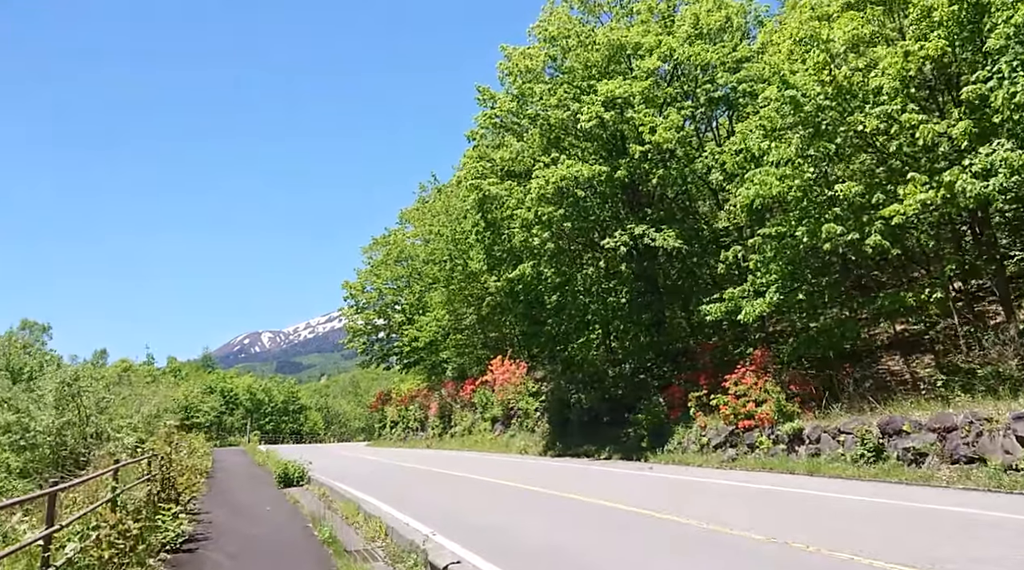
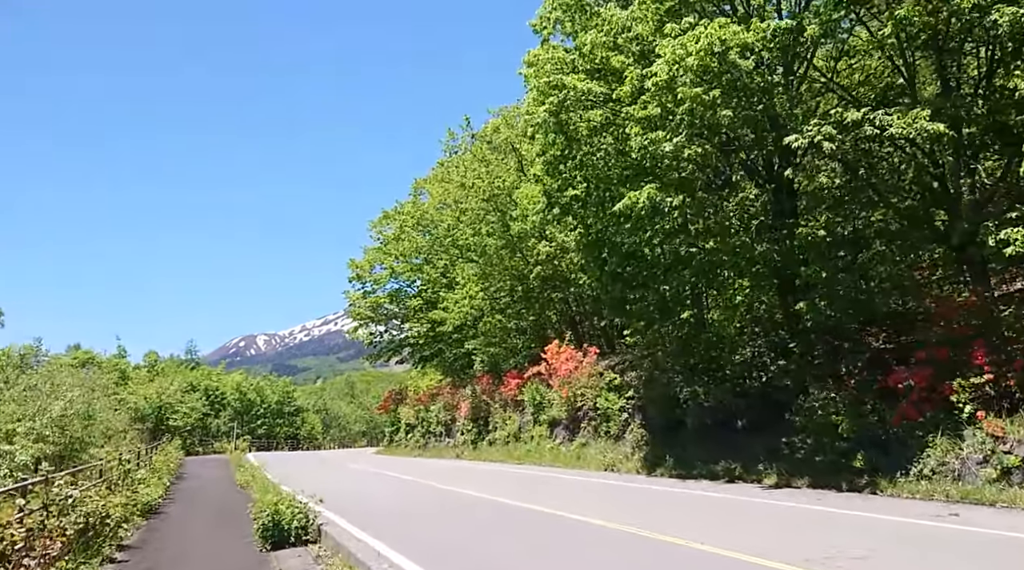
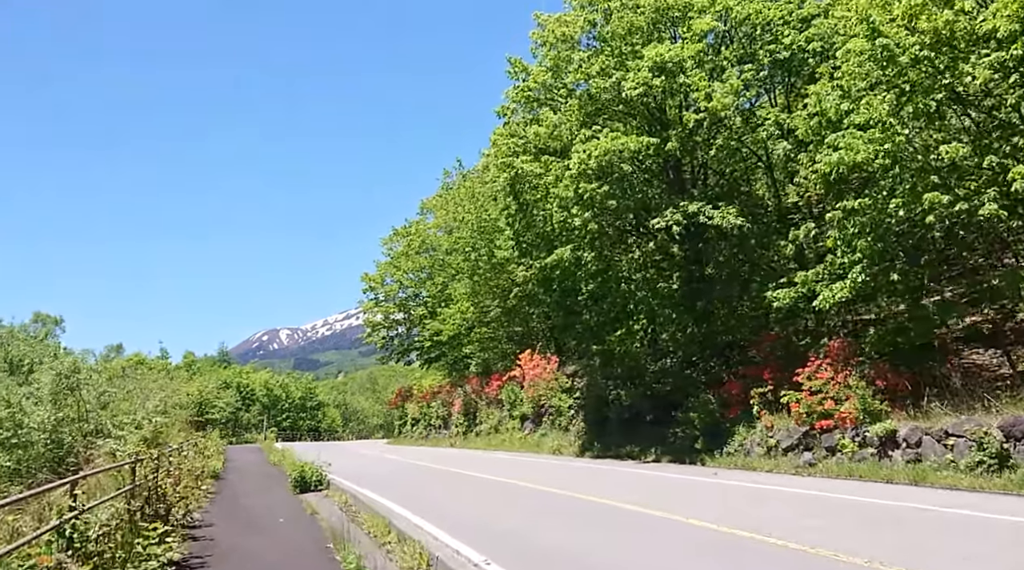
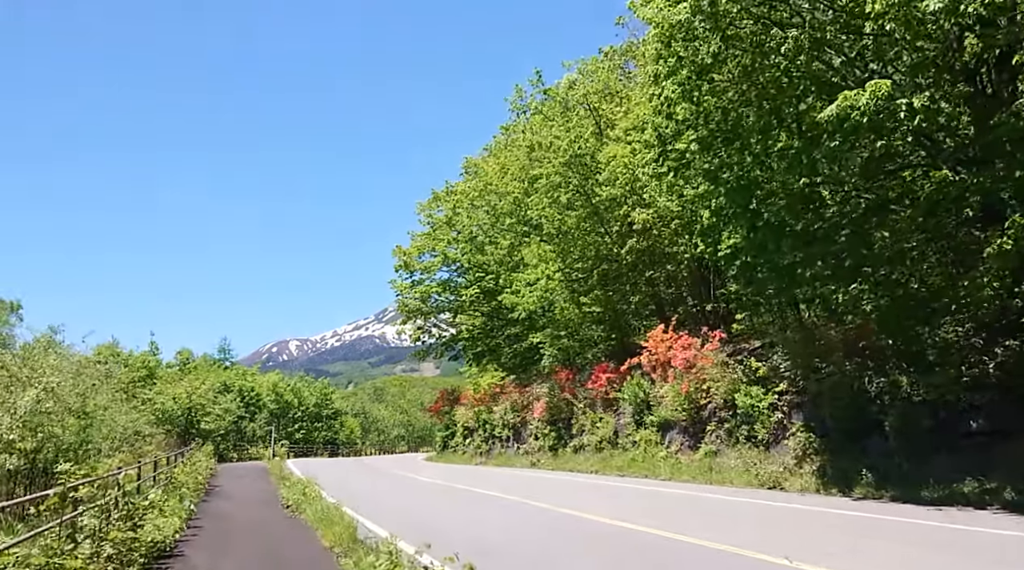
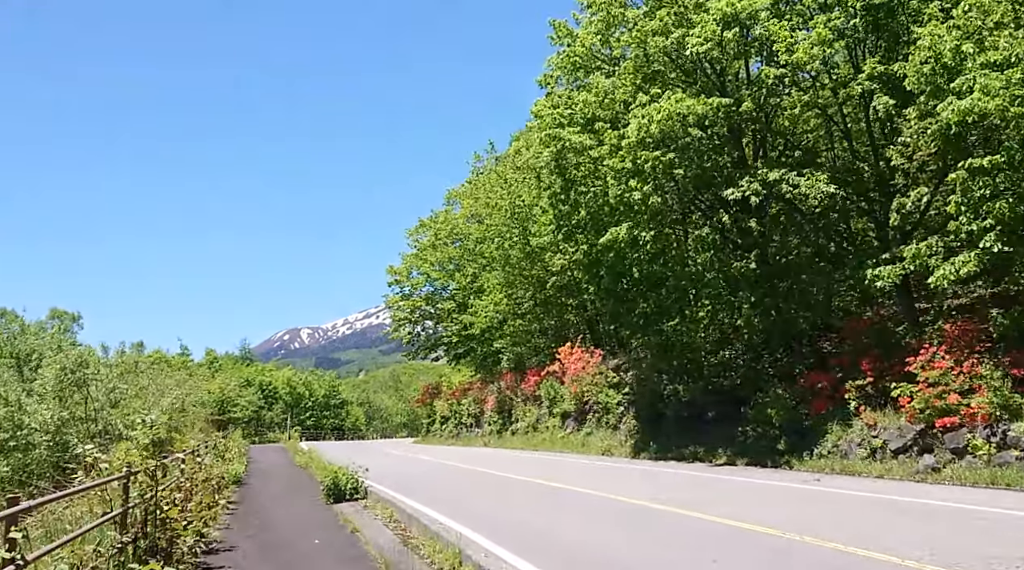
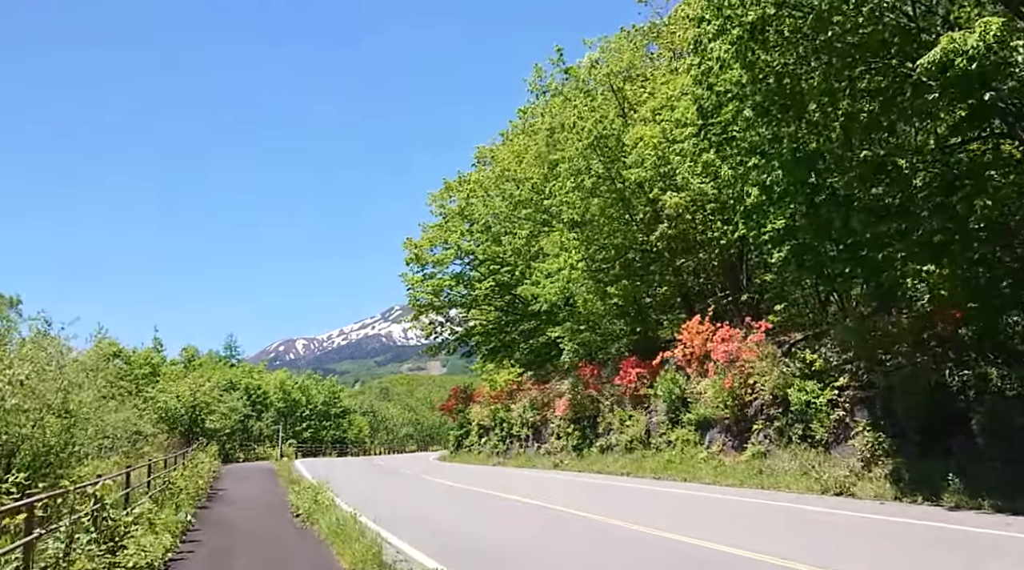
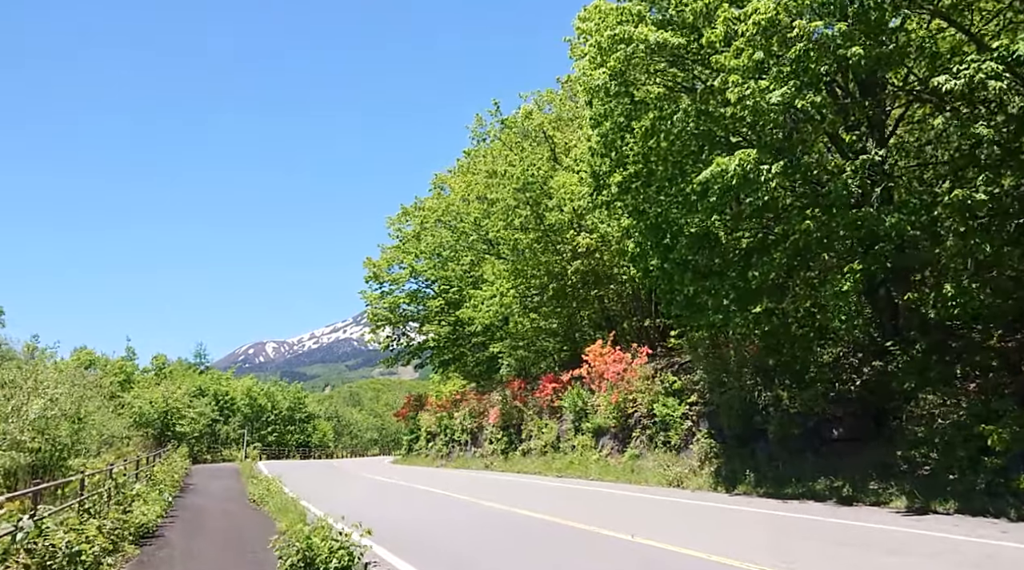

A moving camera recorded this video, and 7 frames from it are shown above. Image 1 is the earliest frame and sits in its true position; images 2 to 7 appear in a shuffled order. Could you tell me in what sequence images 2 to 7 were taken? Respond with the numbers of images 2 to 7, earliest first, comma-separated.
3, 5, 2, 7, 4, 6
